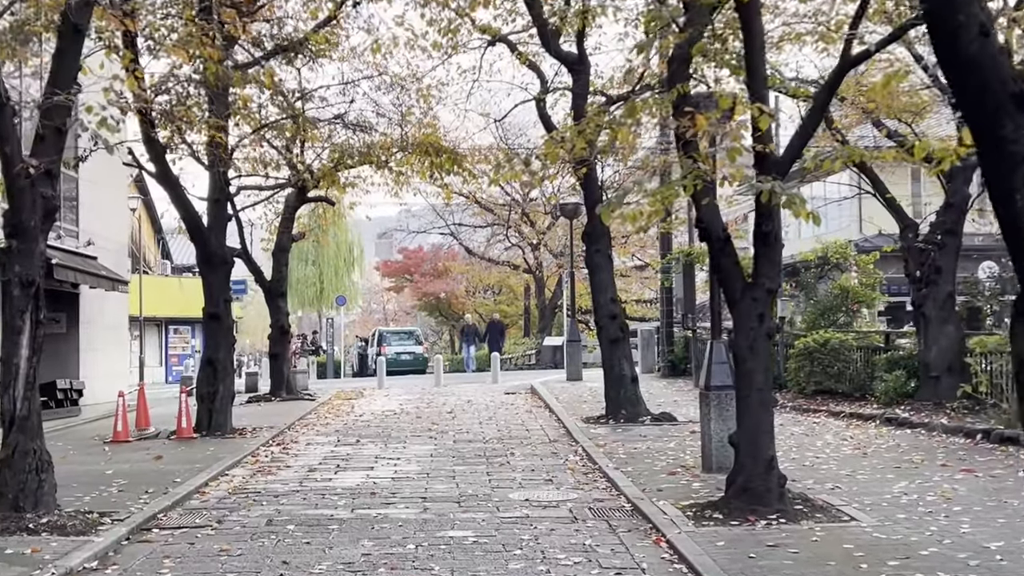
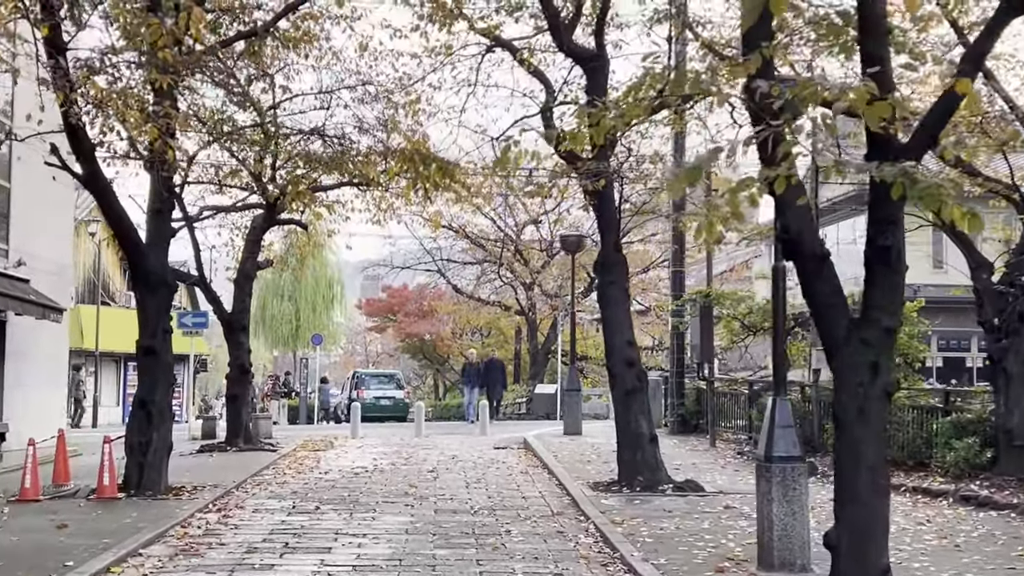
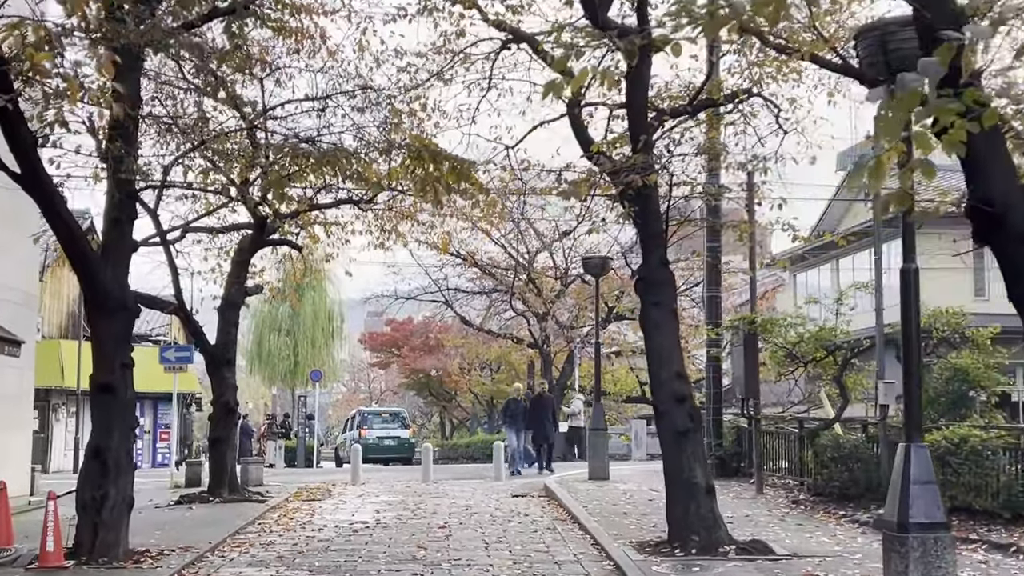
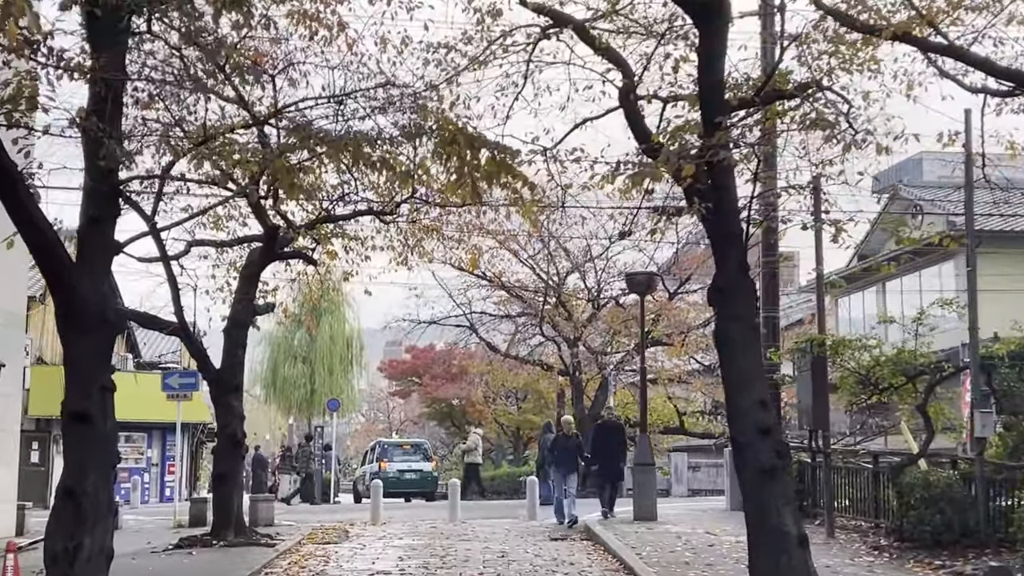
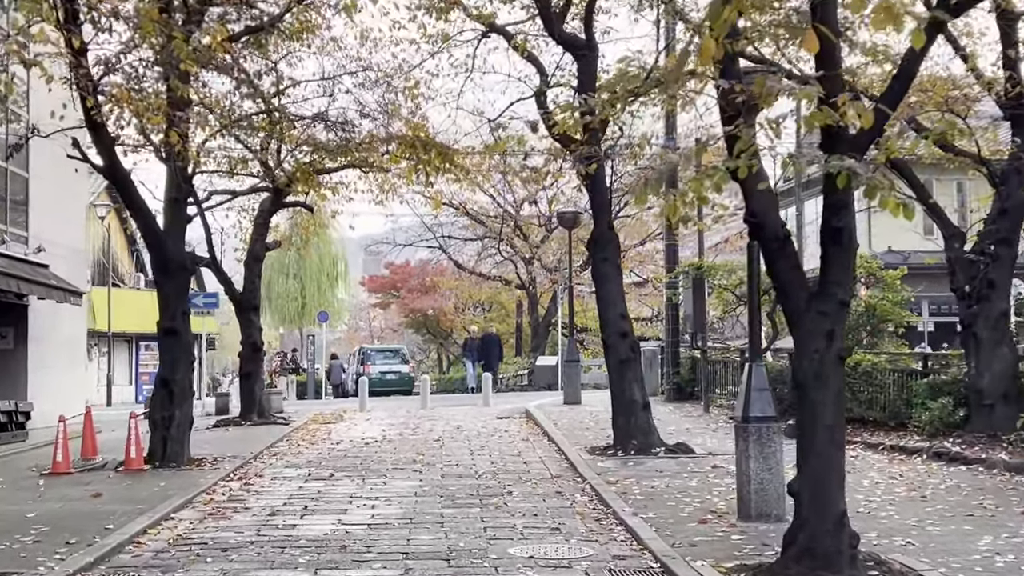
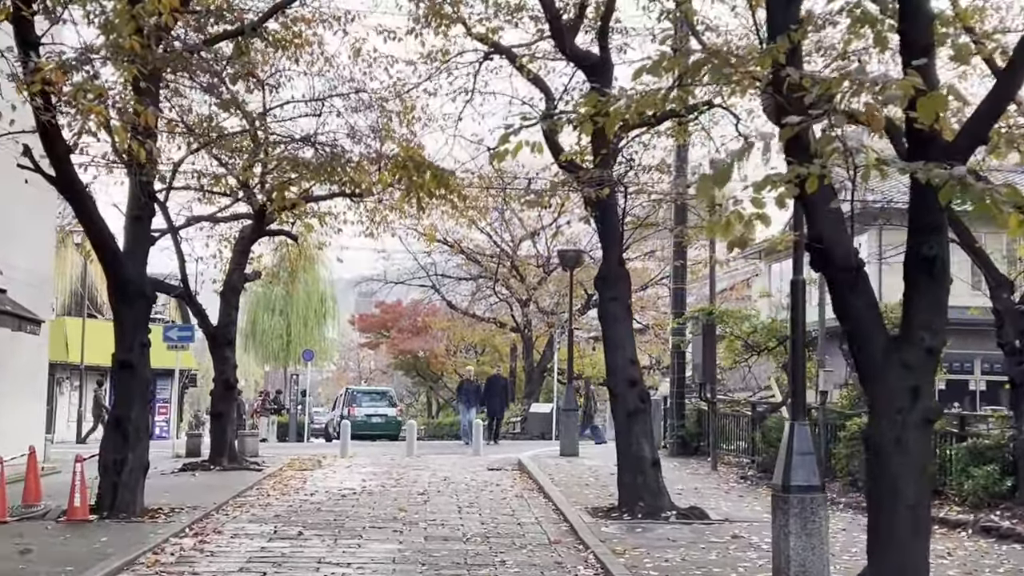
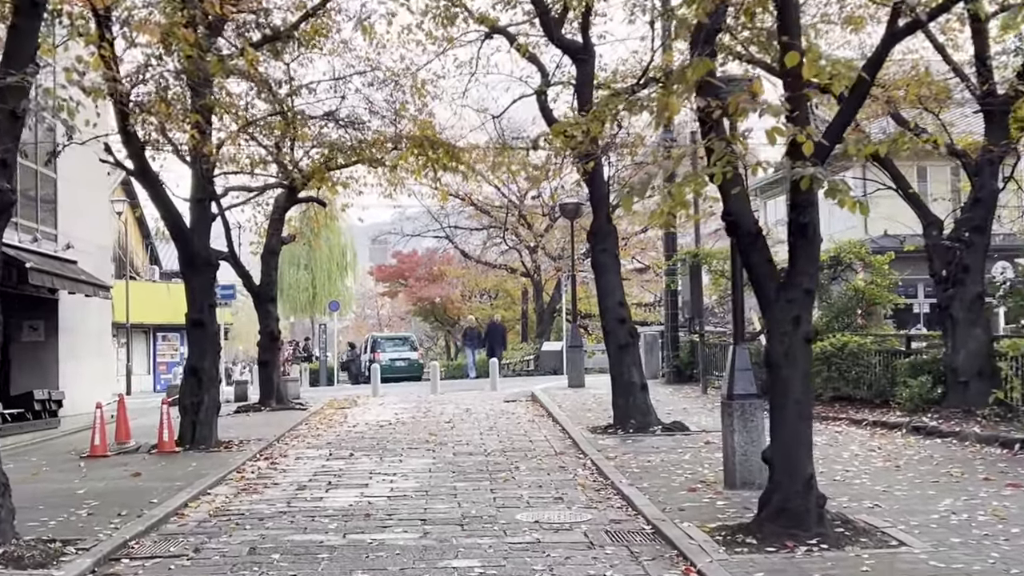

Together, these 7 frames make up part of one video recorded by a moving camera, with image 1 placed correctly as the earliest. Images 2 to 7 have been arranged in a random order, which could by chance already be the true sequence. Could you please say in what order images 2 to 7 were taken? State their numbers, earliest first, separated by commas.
7, 5, 2, 6, 3, 4
